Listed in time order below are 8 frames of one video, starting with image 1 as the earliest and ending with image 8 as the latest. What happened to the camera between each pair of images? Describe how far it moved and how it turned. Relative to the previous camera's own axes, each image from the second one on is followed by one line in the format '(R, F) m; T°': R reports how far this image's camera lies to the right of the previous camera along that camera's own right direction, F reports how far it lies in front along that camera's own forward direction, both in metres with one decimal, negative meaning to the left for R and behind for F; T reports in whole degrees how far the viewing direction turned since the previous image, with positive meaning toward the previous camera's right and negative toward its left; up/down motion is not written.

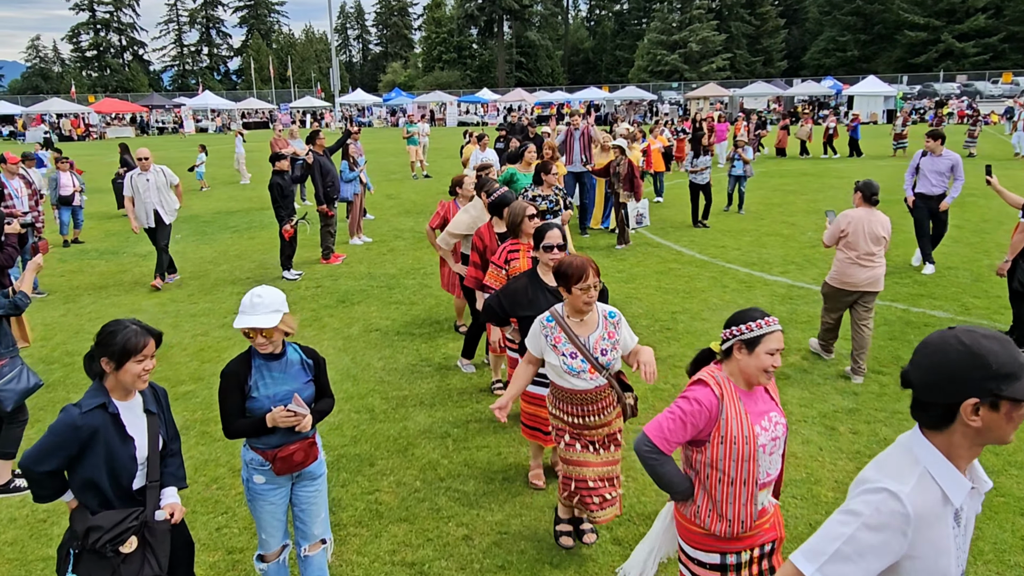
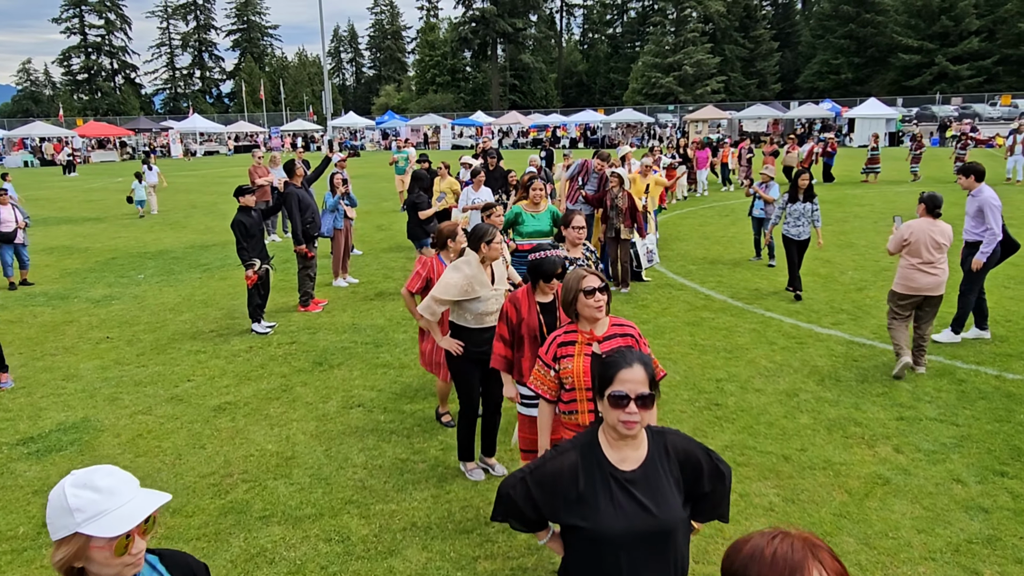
(-0.2, +1.4) m; +1°
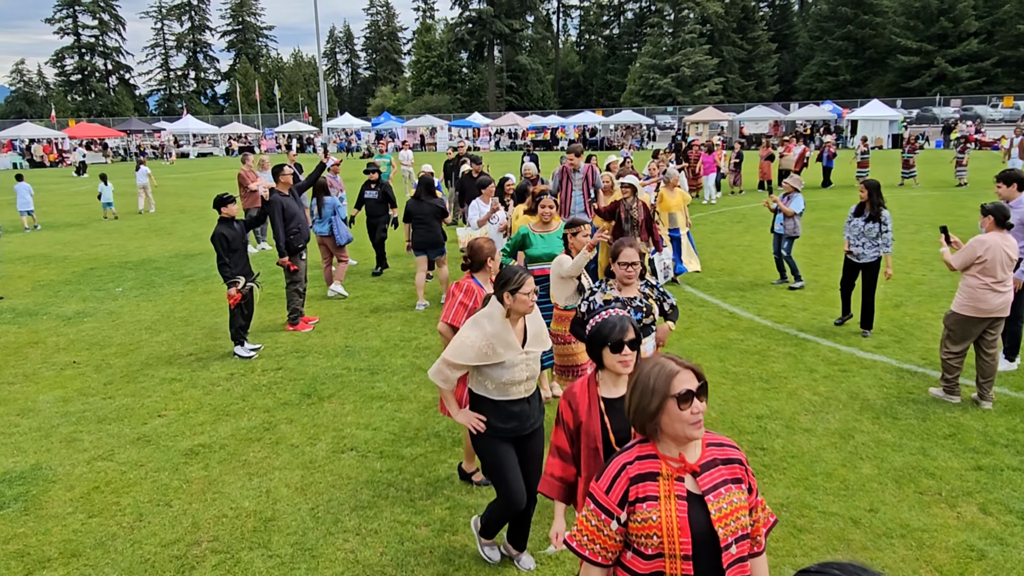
(-0.1, +0.8) m; 0°
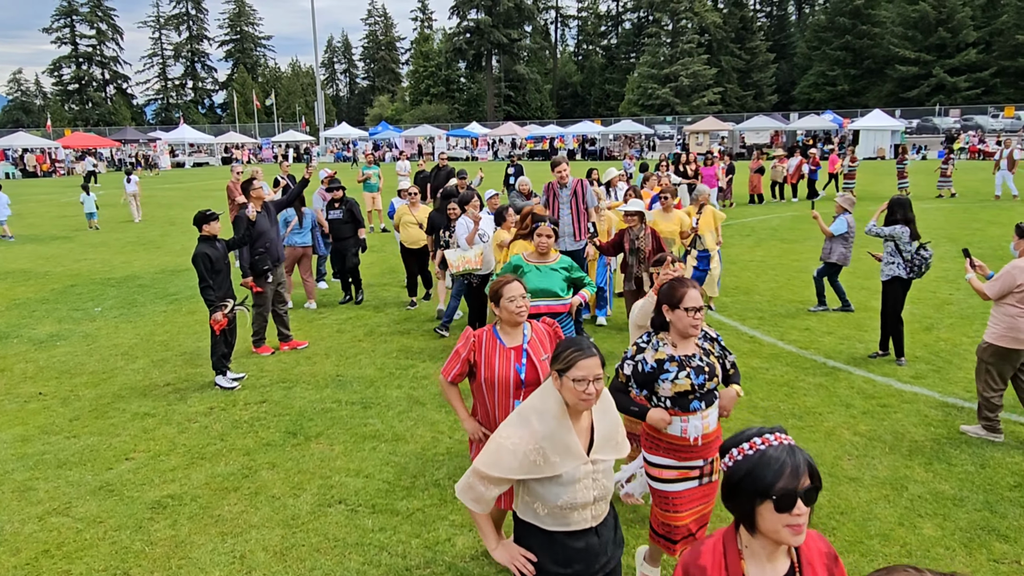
(-0.1, +0.6) m; 0°
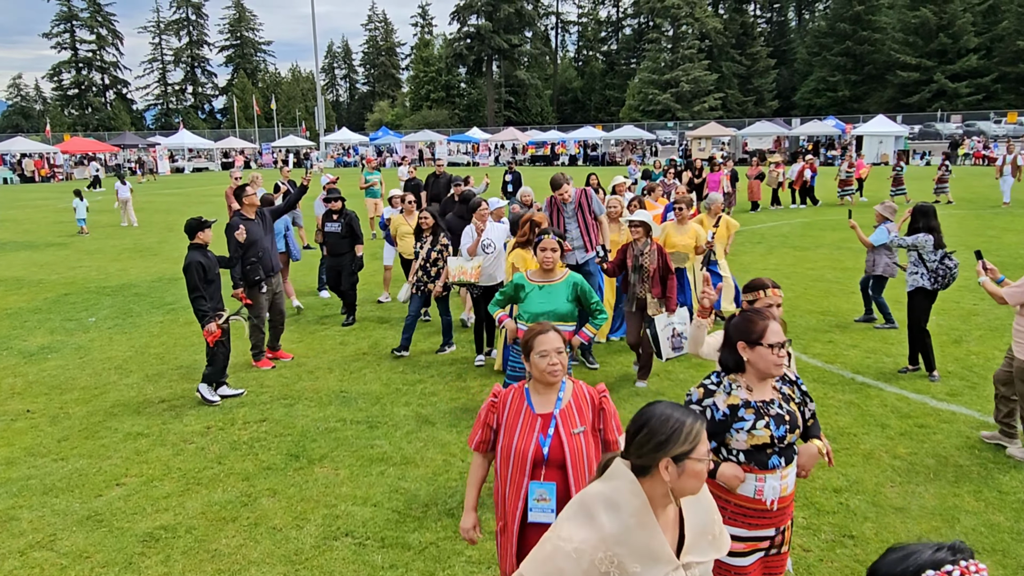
(-0.1, +0.4) m; 0°
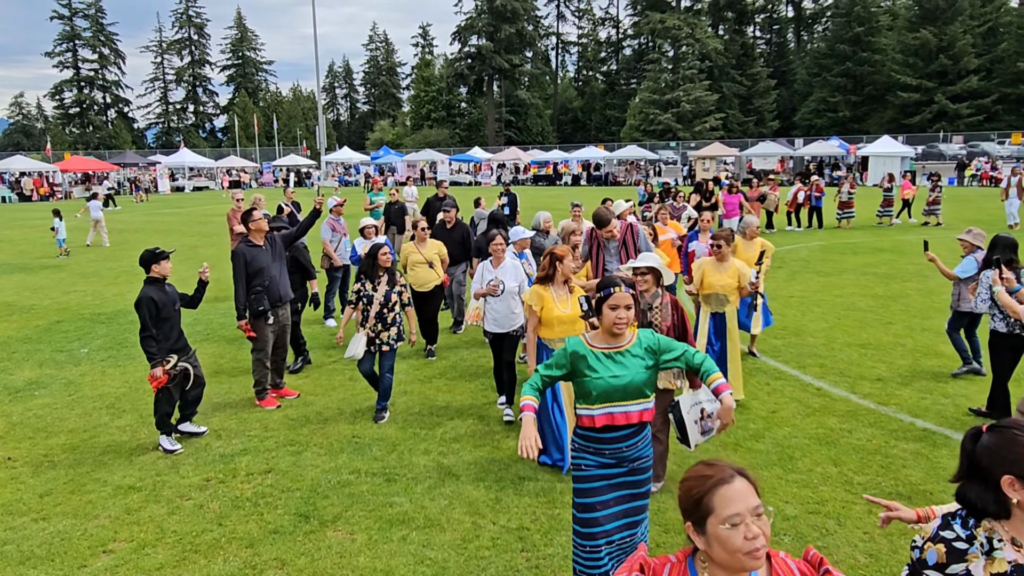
(-0.3, +0.6) m; 0°
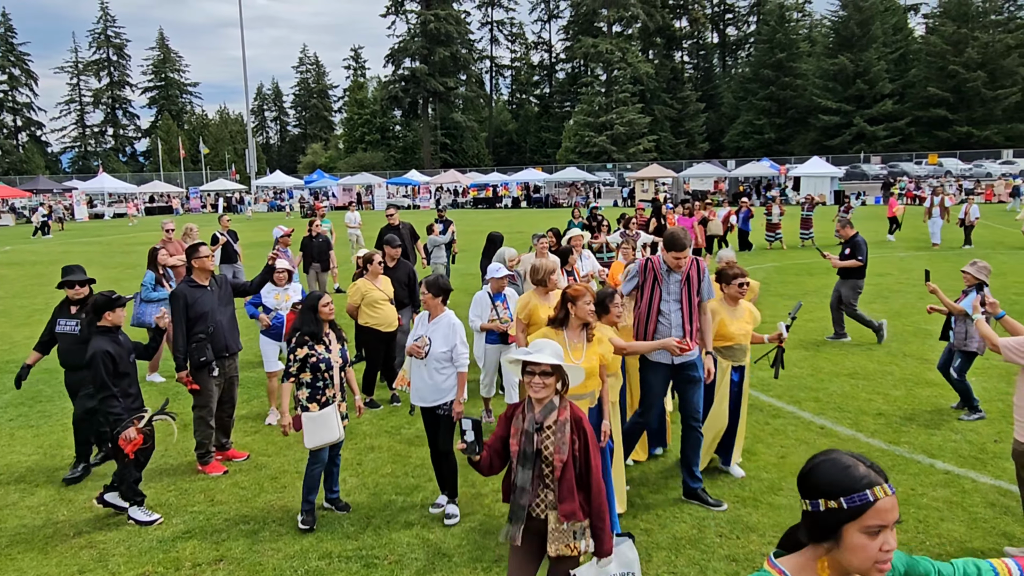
(-0.4, +0.8) m; +5°
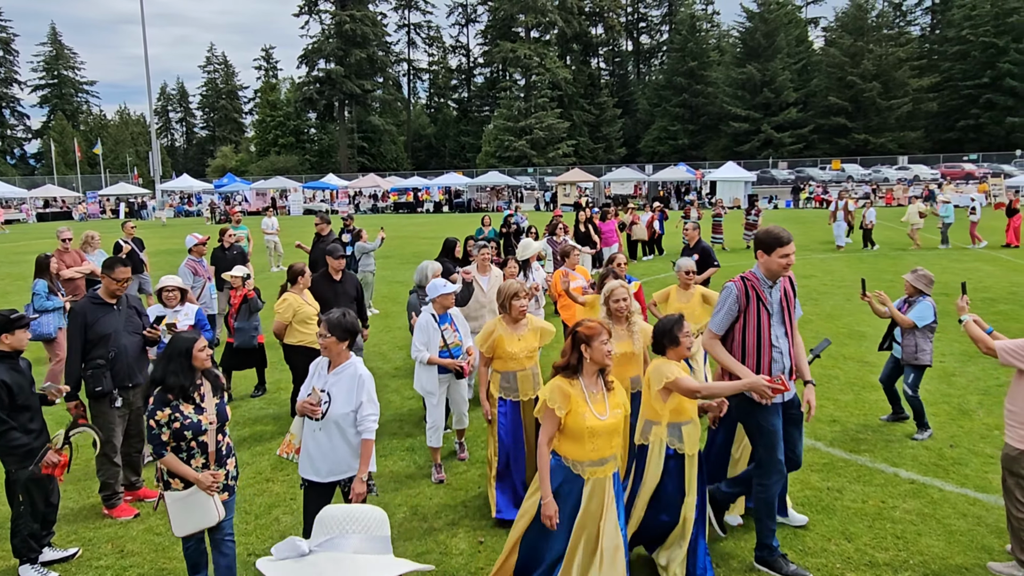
(-0.2, +0.5) m; +6°
